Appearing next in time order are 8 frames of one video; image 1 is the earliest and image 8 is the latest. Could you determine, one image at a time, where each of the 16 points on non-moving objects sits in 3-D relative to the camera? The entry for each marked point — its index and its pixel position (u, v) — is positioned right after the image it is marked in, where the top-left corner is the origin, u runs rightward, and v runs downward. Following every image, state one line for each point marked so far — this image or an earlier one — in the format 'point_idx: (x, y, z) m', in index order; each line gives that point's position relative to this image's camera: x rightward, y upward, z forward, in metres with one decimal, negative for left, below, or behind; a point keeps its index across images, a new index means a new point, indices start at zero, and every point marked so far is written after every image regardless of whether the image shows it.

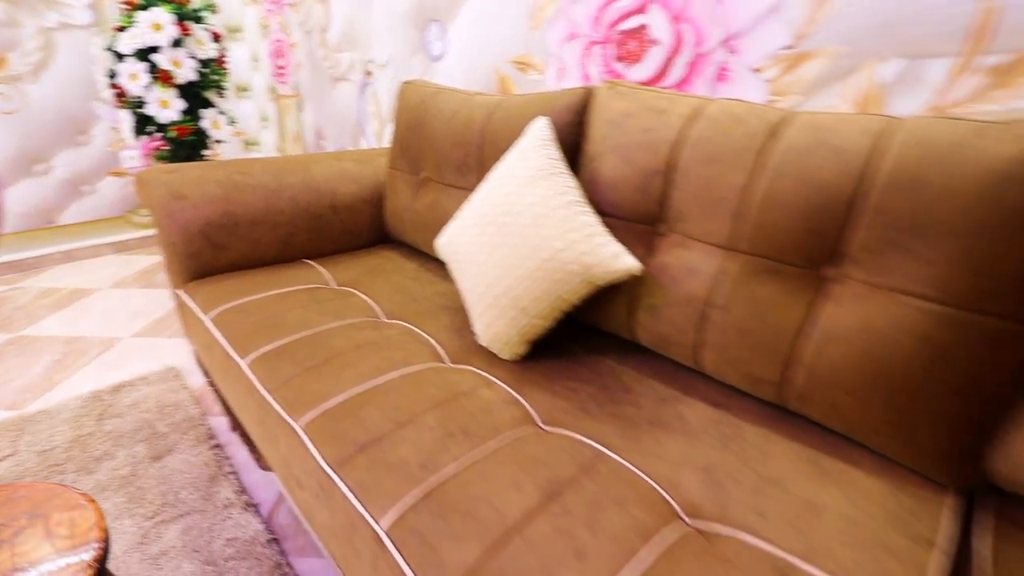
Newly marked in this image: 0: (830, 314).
0: (+0.4, 0.0, +0.7) m
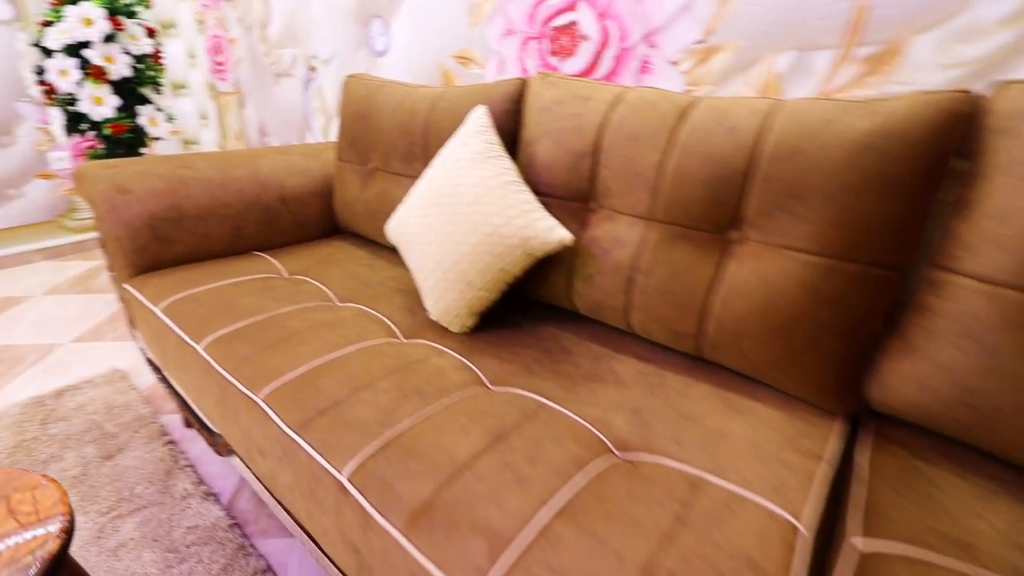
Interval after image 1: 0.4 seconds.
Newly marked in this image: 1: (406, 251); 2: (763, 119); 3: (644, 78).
0: (+0.3, 0.0, +0.8) m
1: (-0.2, +0.1, +1.0) m
2: (+0.4, +0.3, +0.7) m
3: (+0.3, +0.5, +1.2) m
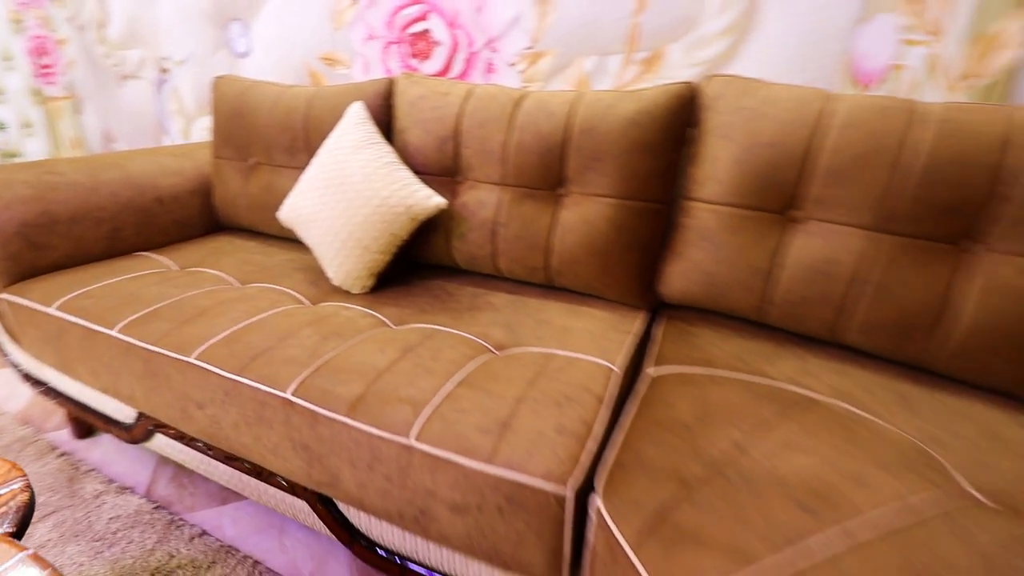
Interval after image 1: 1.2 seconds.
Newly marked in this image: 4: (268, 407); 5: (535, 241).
0: (+0.1, +0.2, +1.0) m
1: (-0.5, +0.1, +1.1) m
2: (+0.1, +0.4, +1.0) m
3: (-0.1, +0.6, +1.4) m
4: (-0.4, -0.2, +0.8) m
5: (+0.1, +0.1, +1.1) m
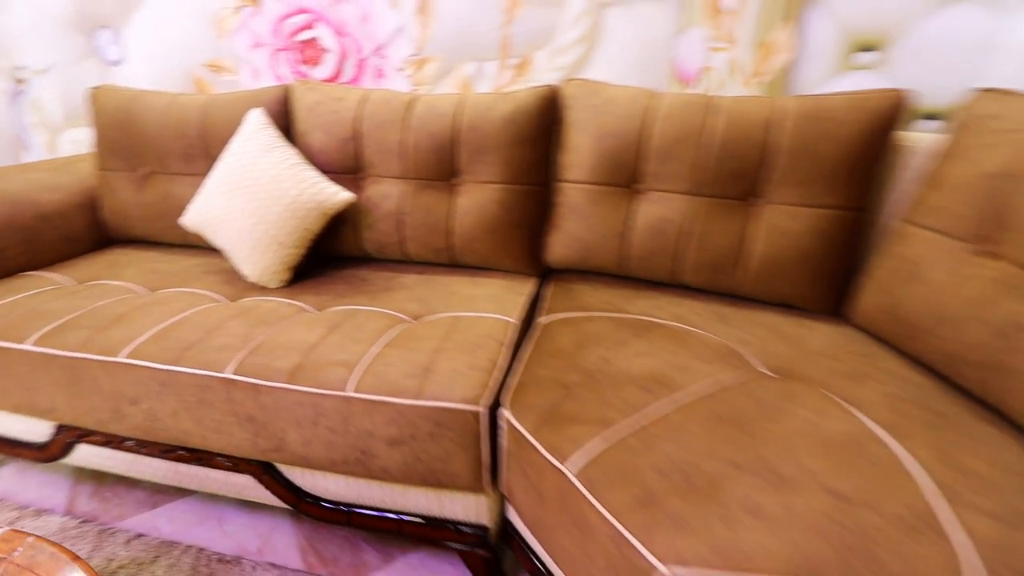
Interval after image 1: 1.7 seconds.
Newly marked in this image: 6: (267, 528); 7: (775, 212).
0: (-0.1, +0.2, +1.2) m
1: (-0.7, +0.1, +1.2) m
2: (-0.1, +0.4, +1.2) m
3: (-0.4, +0.6, +1.5) m
4: (-0.5, -0.2, +0.9) m
5: (-0.2, +0.2, +1.2) m
6: (-0.6, -0.5, +1.1) m
7: (+0.5, +0.2, +1.0) m
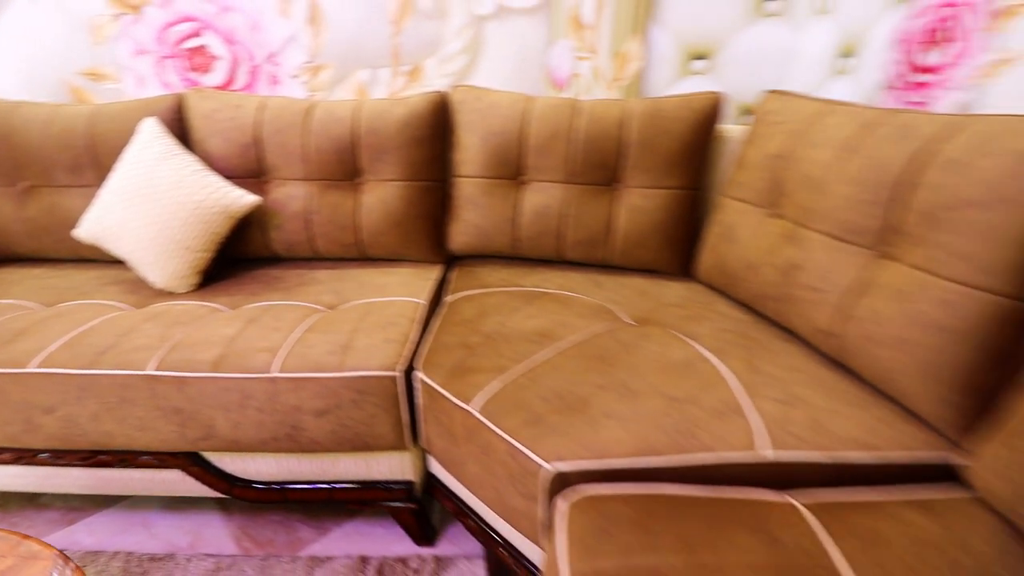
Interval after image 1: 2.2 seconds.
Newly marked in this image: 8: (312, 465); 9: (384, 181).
0: (-0.4, +0.2, +1.3) m
1: (-1.0, +0.1, +1.2) m
2: (-0.4, +0.5, +1.3) m
3: (-0.7, +0.6, +1.6) m
4: (-0.7, -0.2, +0.9) m
5: (-0.4, +0.2, +1.3) m
6: (-0.7, -0.6, +1.2) m
7: (+0.3, +0.2, +1.2) m
8: (-0.4, -0.4, +1.0) m
9: (-0.3, +0.3, +1.3) m
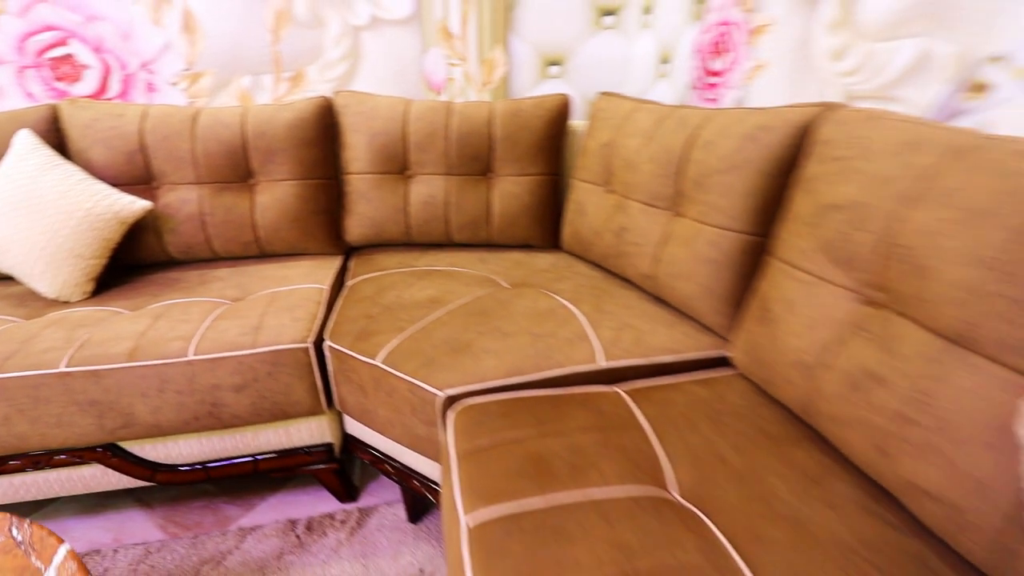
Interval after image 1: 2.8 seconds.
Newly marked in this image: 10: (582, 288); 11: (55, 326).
0: (-0.7, +0.2, +1.4) m
1: (-1.2, +0.1, +1.2) m
2: (-0.7, +0.5, +1.4) m
3: (-1.1, +0.6, +1.6) m
4: (-0.9, -0.2, +1.0) m
5: (-0.8, +0.2, +1.4) m
6: (-1.0, -0.6, +1.2) m
7: (0.0, +0.3, +1.5) m
8: (-0.6, -0.3, +1.1) m
9: (-0.7, +0.3, +1.4) m
10: (+0.2, 0.0, +1.2) m
11: (-1.0, -0.1, +1.1) m
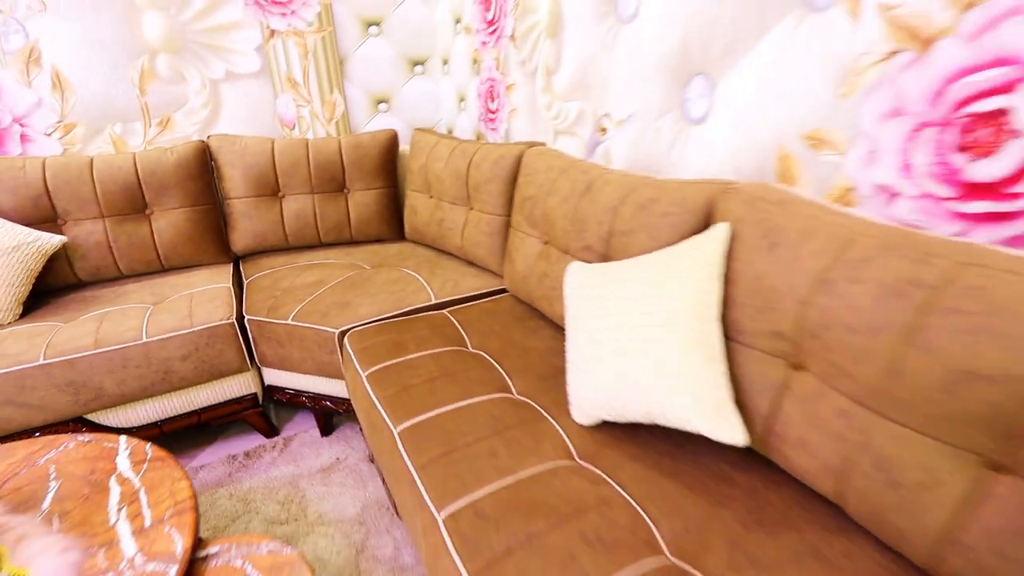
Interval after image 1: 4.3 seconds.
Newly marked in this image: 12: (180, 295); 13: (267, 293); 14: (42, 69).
0: (-1.3, +0.2, +1.8) m
1: (-1.7, 0.0, +1.4) m
2: (-1.3, +0.4, +1.7) m
3: (-1.8, +0.5, +1.8) m
4: (-1.3, -0.2, +1.3) m
5: (-1.3, +0.2, +1.8) m
6: (-1.3, -0.6, +1.5) m
7: (-0.6, +0.4, +2.0) m
8: (-1.0, -0.3, +1.5) m
9: (-1.2, +0.3, +1.8) m
10: (-0.3, +0.1, +1.8) m
11: (-1.4, -0.1, +1.4) m
12: (-1.1, 0.0, +1.7) m
13: (-0.8, 0.0, +1.6) m
14: (-1.7, +0.8, +1.8) m
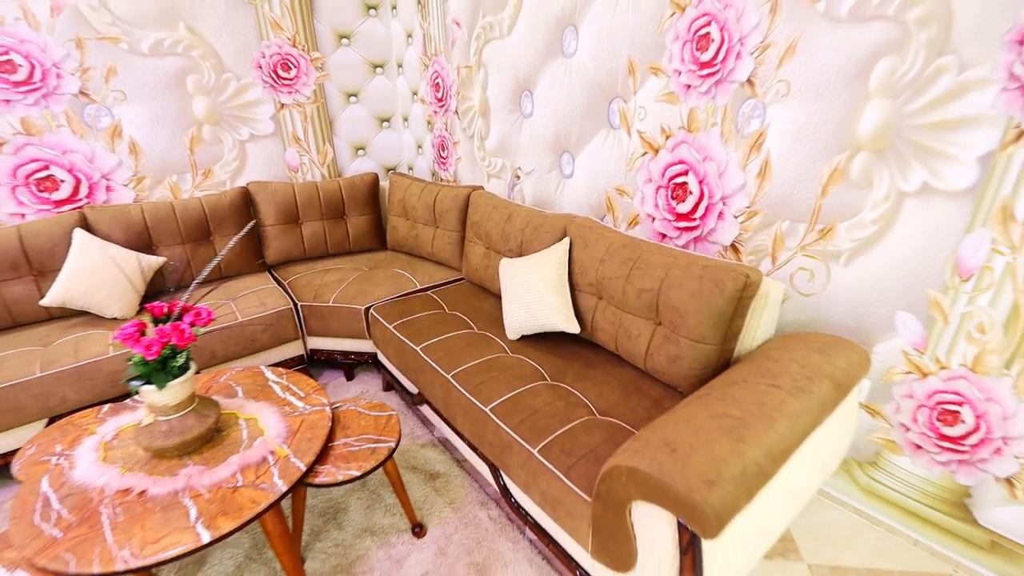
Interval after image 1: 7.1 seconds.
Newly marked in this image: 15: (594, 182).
0: (-1.5, +0.2, +2.6) m
1: (-1.9, -0.1, +2.2) m
2: (-1.6, +0.4, +2.6) m
3: (-2.1, +0.5, +2.6) m
4: (-1.4, -0.2, +2.1) m
5: (-1.5, +0.1, +2.6) m
6: (-1.5, -0.6, +2.4) m
7: (-0.9, +0.4, +2.9) m
8: (-1.2, -0.3, +2.4) m
9: (-1.5, +0.3, +2.6) m
10: (-0.6, +0.1, +2.8) m
11: (-1.6, -0.2, +2.2) m
12: (-1.3, 0.0, +2.5) m
13: (-1.0, 0.0, +2.5) m
14: (-2.0, +0.8, +2.6) m
15: (+0.4, +0.5, +2.3) m
